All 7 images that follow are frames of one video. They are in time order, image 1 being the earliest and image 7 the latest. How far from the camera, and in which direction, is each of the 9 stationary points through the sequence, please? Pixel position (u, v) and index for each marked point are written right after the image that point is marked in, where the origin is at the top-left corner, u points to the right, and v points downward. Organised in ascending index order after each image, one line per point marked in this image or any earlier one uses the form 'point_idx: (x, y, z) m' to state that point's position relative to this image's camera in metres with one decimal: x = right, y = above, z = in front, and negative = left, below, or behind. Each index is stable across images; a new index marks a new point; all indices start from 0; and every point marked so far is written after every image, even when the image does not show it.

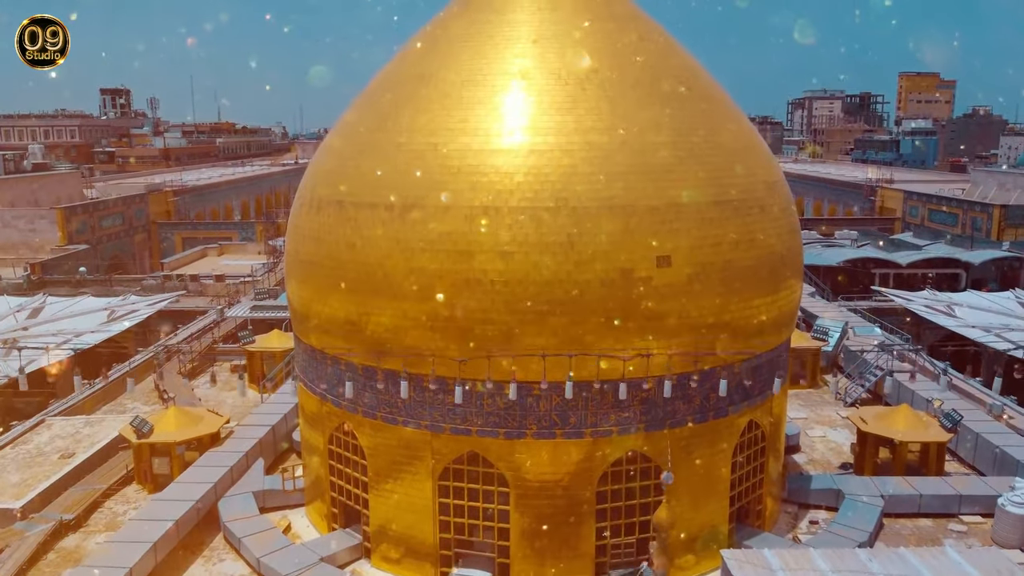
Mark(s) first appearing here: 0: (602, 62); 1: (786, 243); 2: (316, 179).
0: (+0.9, +2.4, +8.7) m
1: (+3.0, +0.5, +9.1) m
2: (-2.2, +1.2, +9.3) m
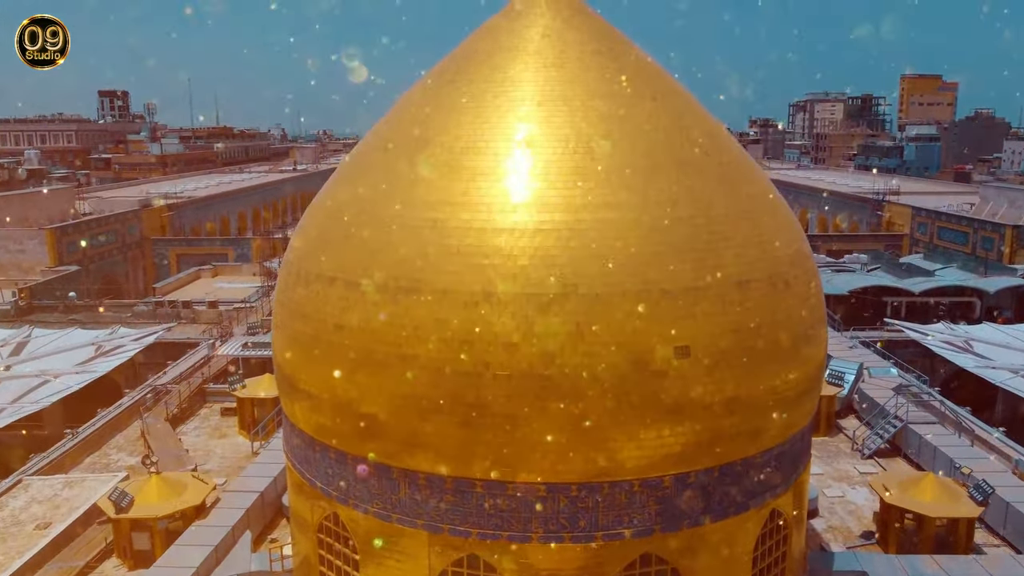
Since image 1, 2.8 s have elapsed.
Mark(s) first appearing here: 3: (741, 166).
0: (+1.0, +1.6, +8.0) m
1: (+3.1, -0.3, +8.4) m
2: (-2.2, +0.4, +8.7) m
3: (+2.4, +1.3, +8.6) m
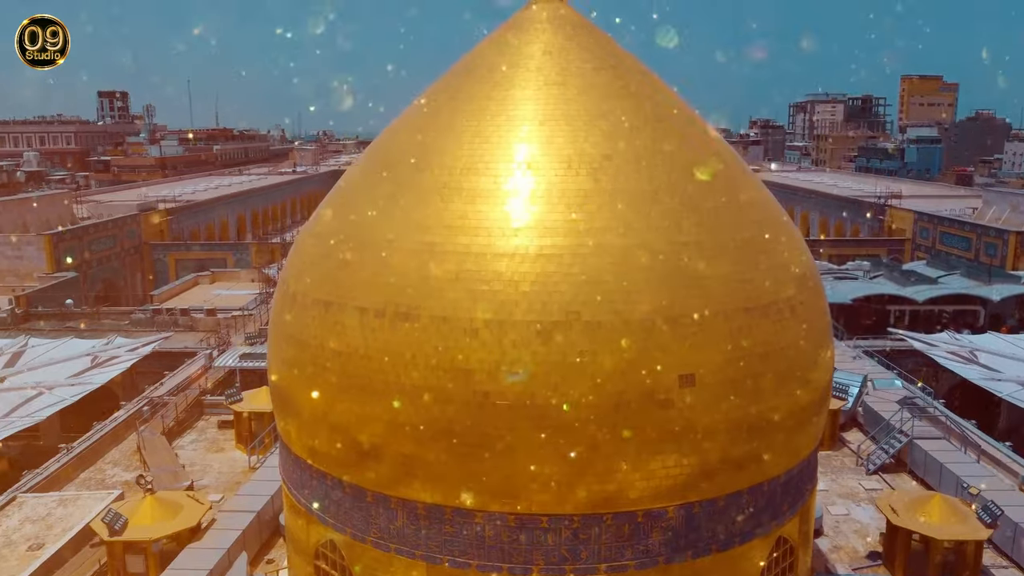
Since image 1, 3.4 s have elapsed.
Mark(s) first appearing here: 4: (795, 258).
0: (+1.0, +1.3, +7.8) m
1: (+3.1, -0.6, +8.3) m
2: (-2.2, +0.2, +8.5) m
3: (+2.4, +1.0, +8.4) m
4: (+2.9, +0.3, +8.3) m
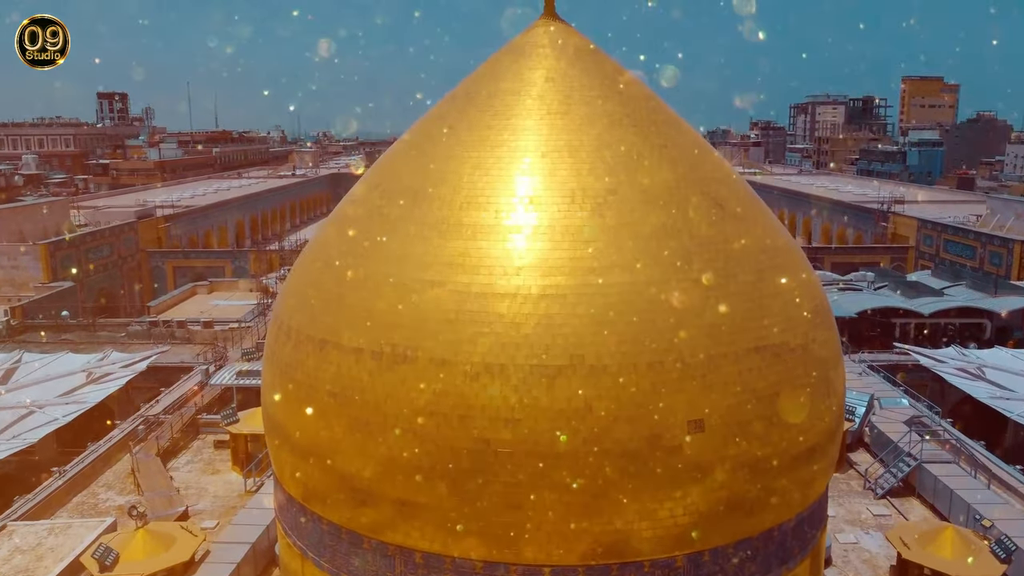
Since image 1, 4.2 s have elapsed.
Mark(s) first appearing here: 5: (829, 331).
0: (+1.0, +1.0, +7.6) m
1: (+3.1, -0.9, +8.0) m
2: (-2.2, -0.2, +8.2) m
3: (+2.4, +0.7, +8.2) m
4: (+2.9, -0.1, +8.0) m
5: (+3.1, -0.4, +8.2) m
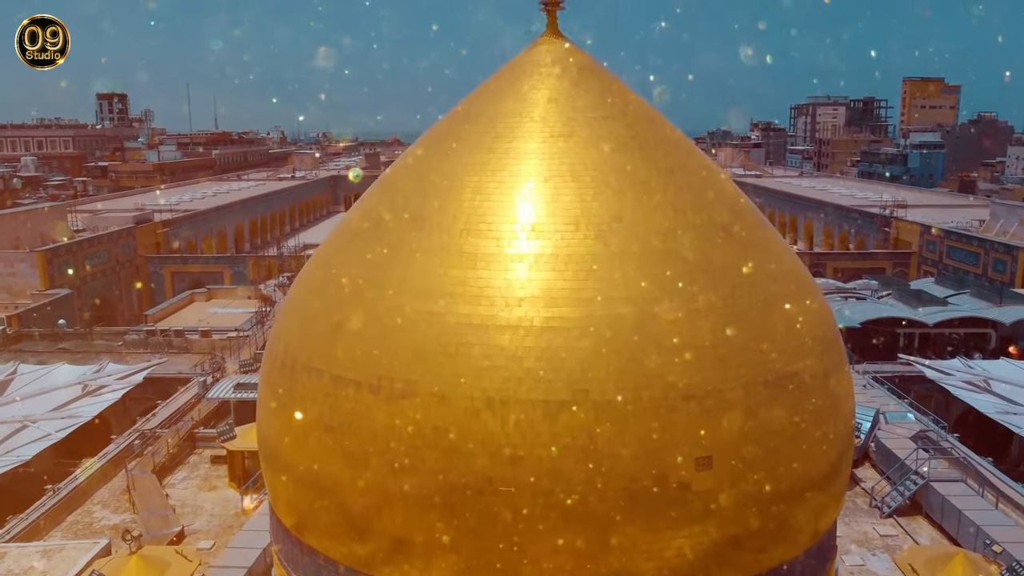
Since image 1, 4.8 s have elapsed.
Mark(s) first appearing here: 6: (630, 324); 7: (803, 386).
0: (+1.0, +0.7, +7.4) m
1: (+3.1, -1.2, +7.8) m
2: (-2.1, -0.4, +8.0) m
3: (+2.4, +0.4, +7.9) m
4: (+2.9, -0.3, +7.8) m
5: (+3.1, -0.7, +8.0) m
6: (+1.0, -0.3, +6.8) m
7: (+2.6, -0.9, +7.4) m
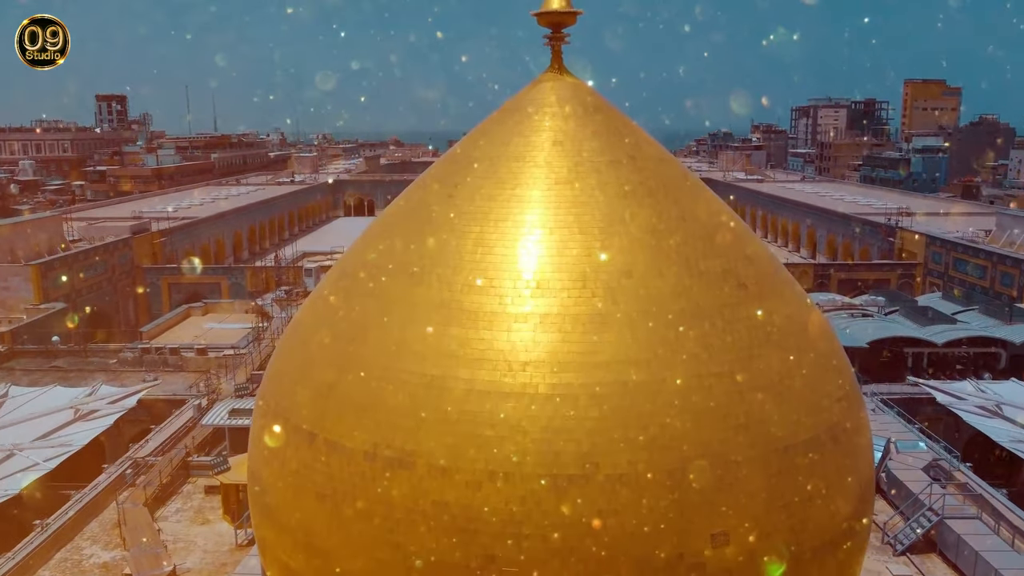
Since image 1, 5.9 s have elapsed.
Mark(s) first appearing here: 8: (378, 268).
0: (+1.0, +0.2, +7.0) m
1: (+3.1, -1.7, +7.4) m
2: (-2.1, -0.9, +7.6) m
3: (+2.5, -0.1, +7.5) m
4: (+2.9, -0.8, +7.4) m
5: (+3.2, -1.2, +7.6) m
6: (+1.0, -0.8, +6.4) m
7: (+2.6, -1.4, +7.0) m
8: (-1.2, +0.2, +7.5) m
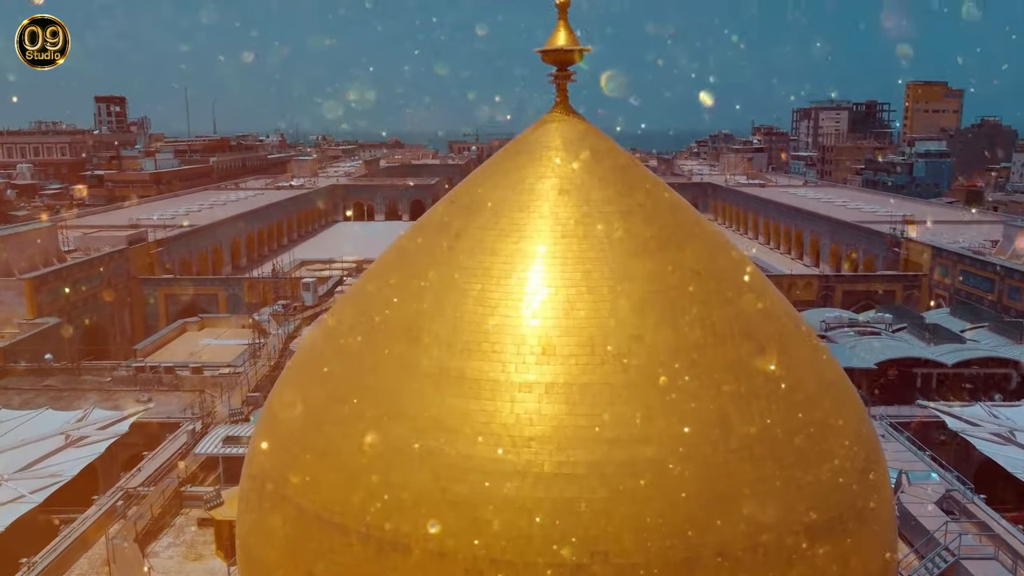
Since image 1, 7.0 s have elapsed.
0: (+1.1, -0.3, +6.5) m
1: (+3.1, -2.2, +7.0) m
2: (-2.1, -1.4, +7.2) m
3: (+2.5, -0.6, +7.1) m
4: (+2.9, -1.3, +7.0) m
5: (+3.2, -1.7, +7.1) m
6: (+1.0, -1.3, +6.0) m
7: (+2.6, -1.9, +6.5) m
8: (-1.2, -0.3, +7.1) m
